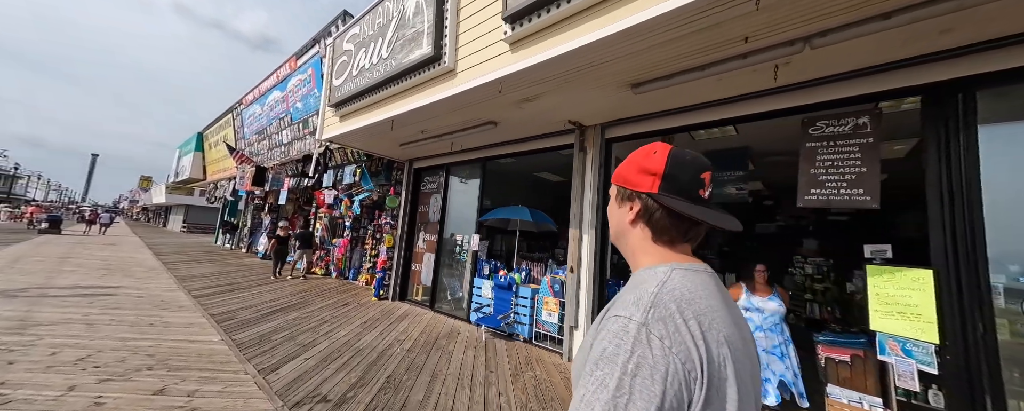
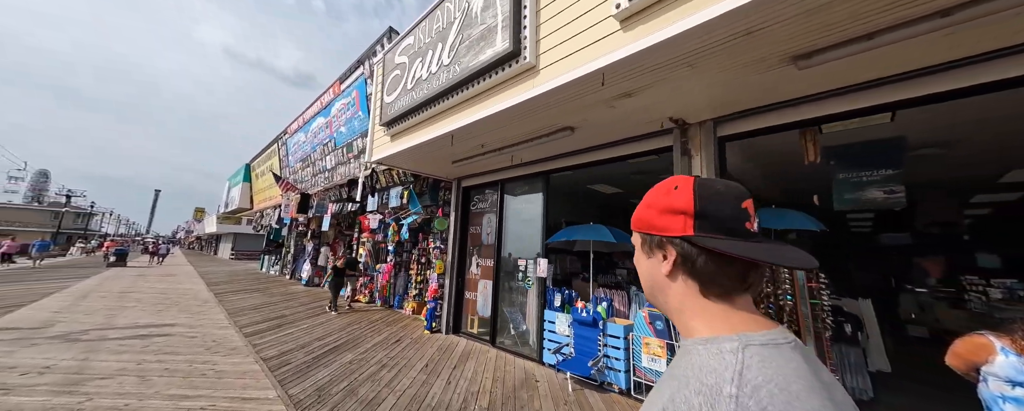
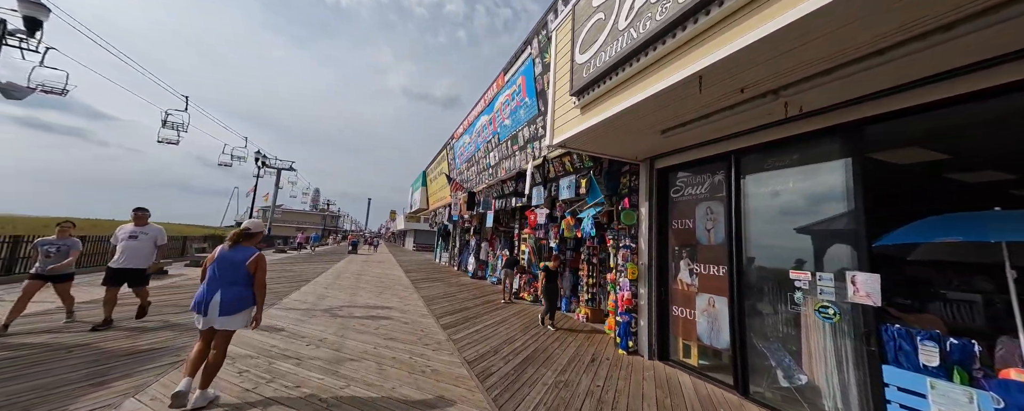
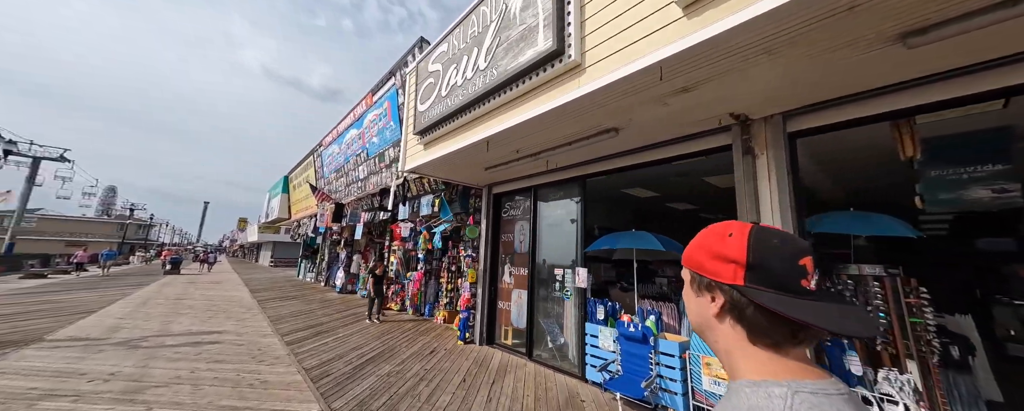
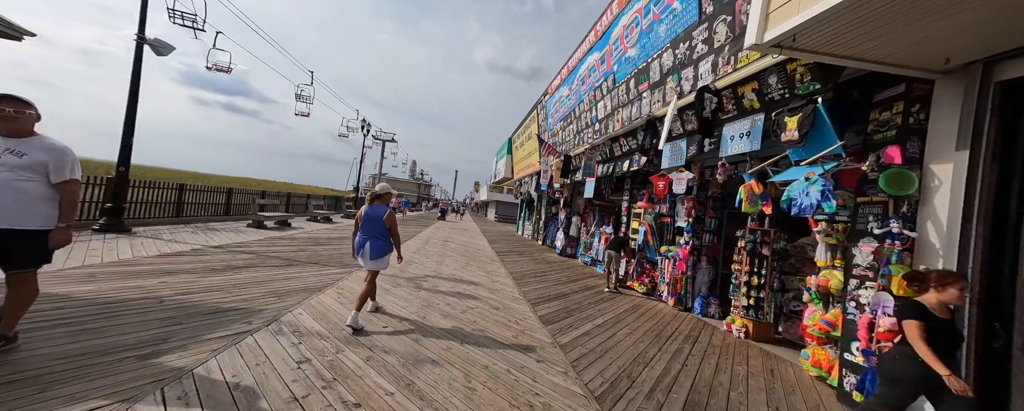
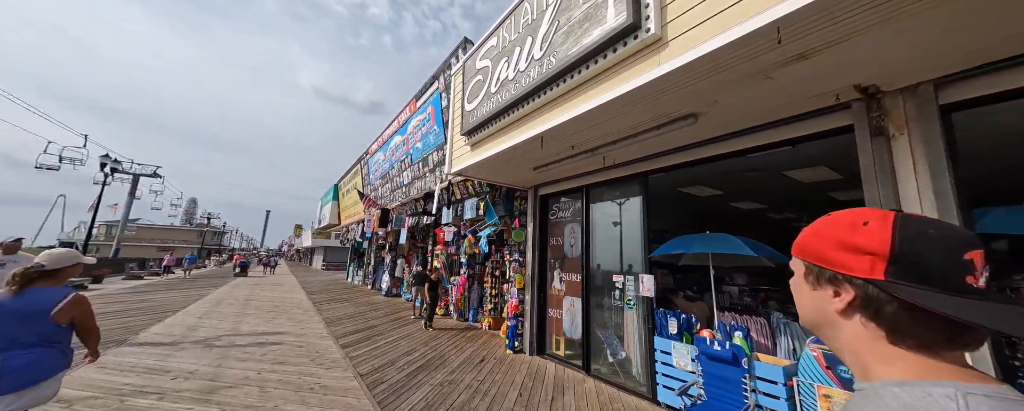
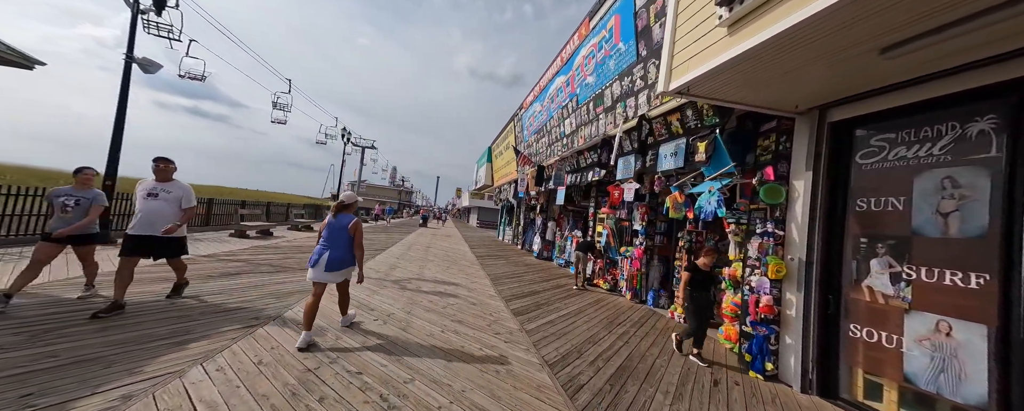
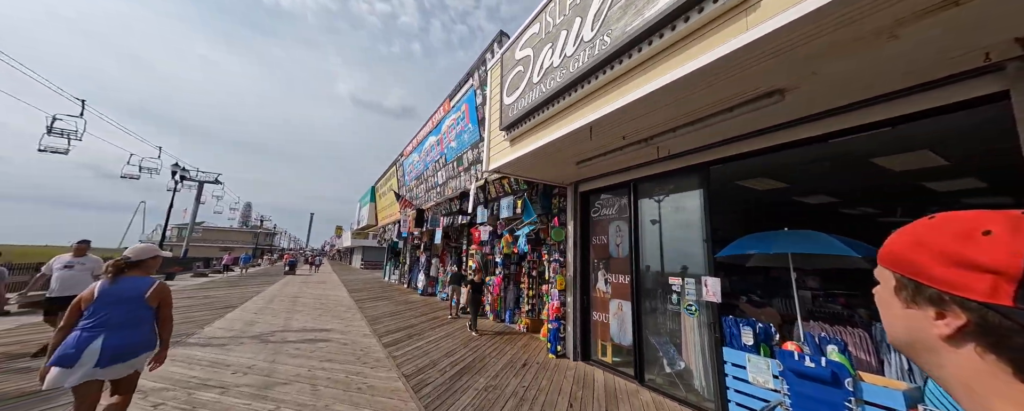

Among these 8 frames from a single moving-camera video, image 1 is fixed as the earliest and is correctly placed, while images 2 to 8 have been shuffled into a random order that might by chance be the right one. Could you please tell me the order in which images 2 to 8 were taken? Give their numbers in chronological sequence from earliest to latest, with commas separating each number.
2, 4, 6, 8, 3, 7, 5
